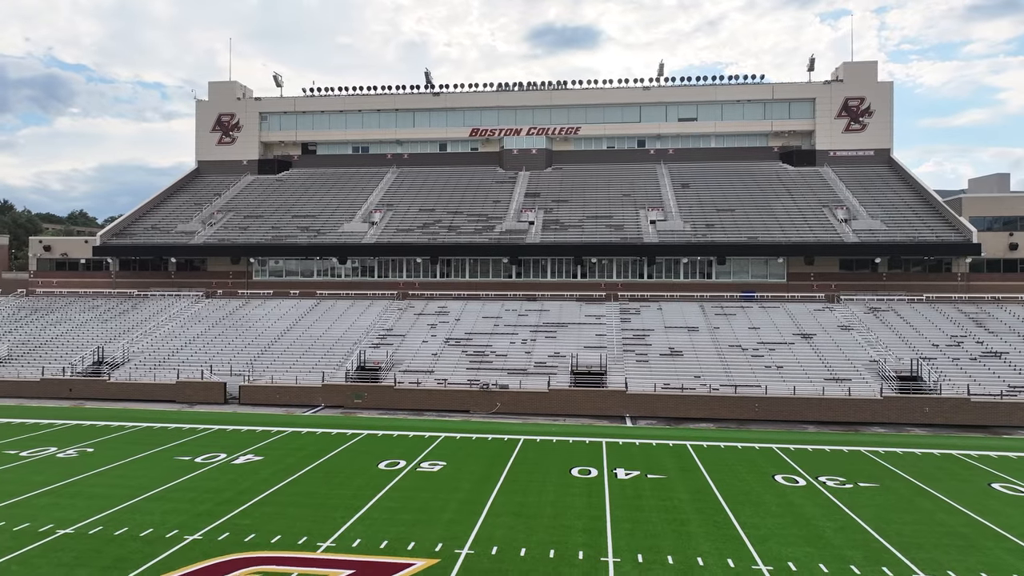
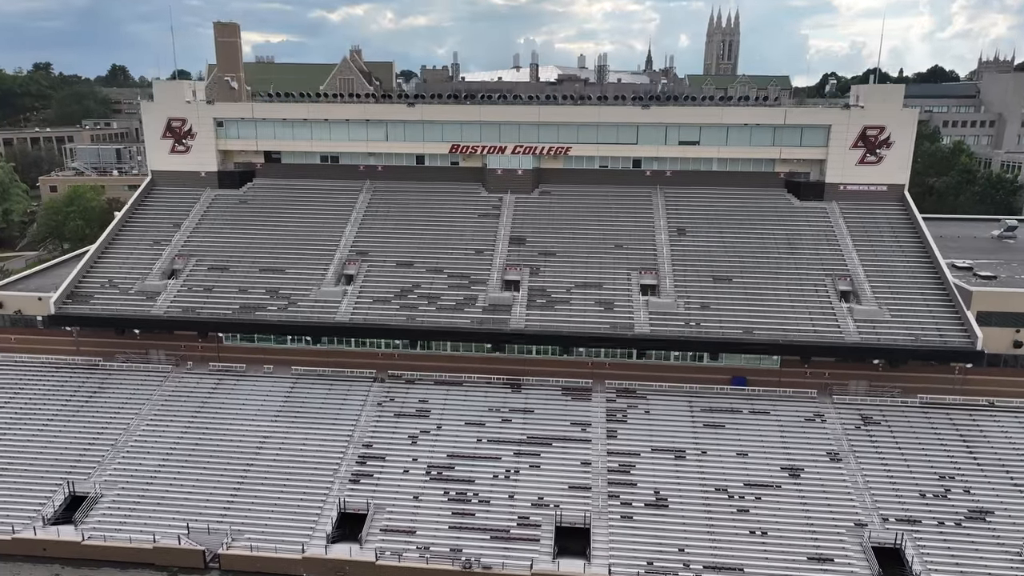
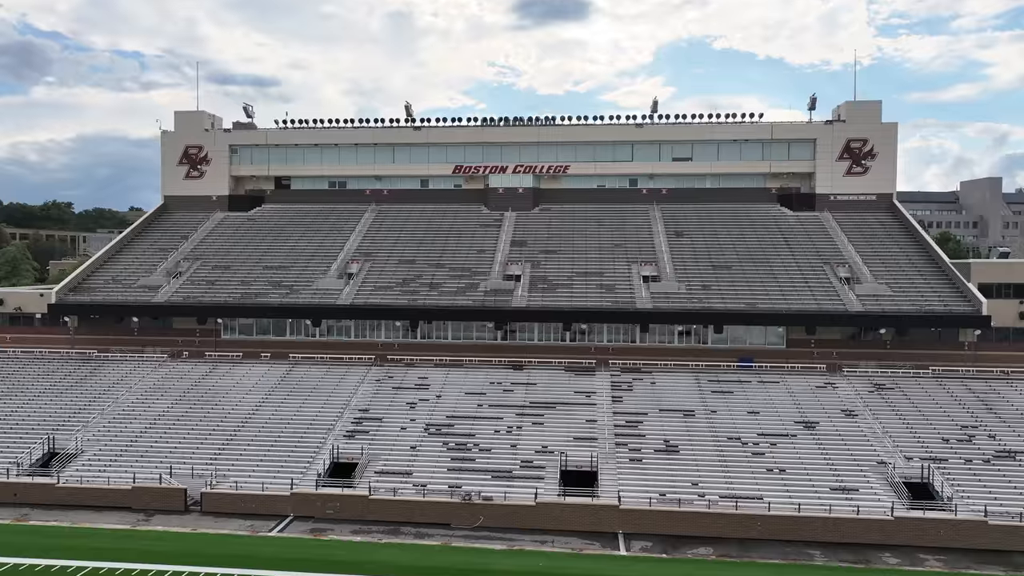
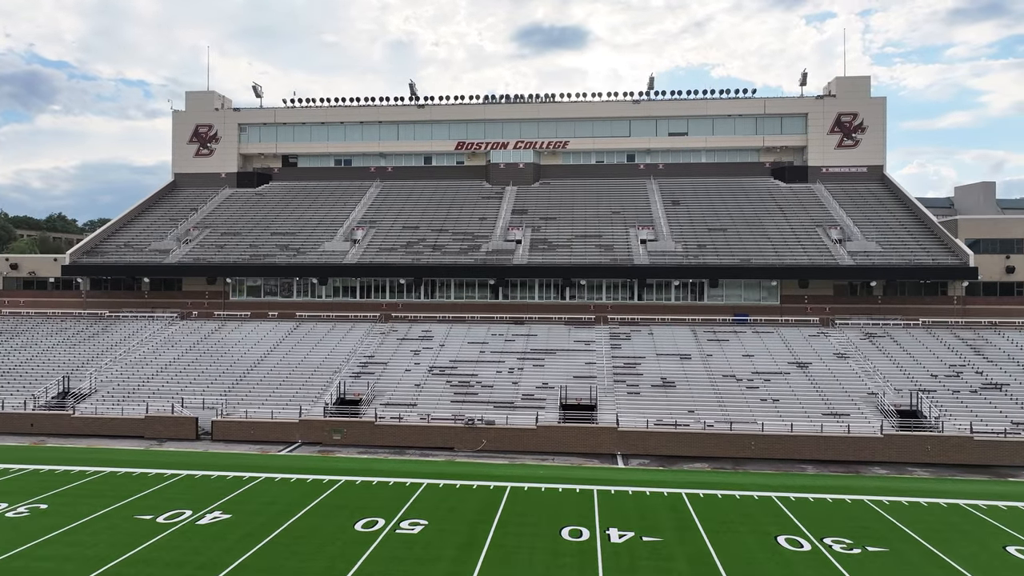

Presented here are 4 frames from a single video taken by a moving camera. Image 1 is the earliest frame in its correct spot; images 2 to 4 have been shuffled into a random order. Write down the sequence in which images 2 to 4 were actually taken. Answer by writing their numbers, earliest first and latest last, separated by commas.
4, 3, 2
